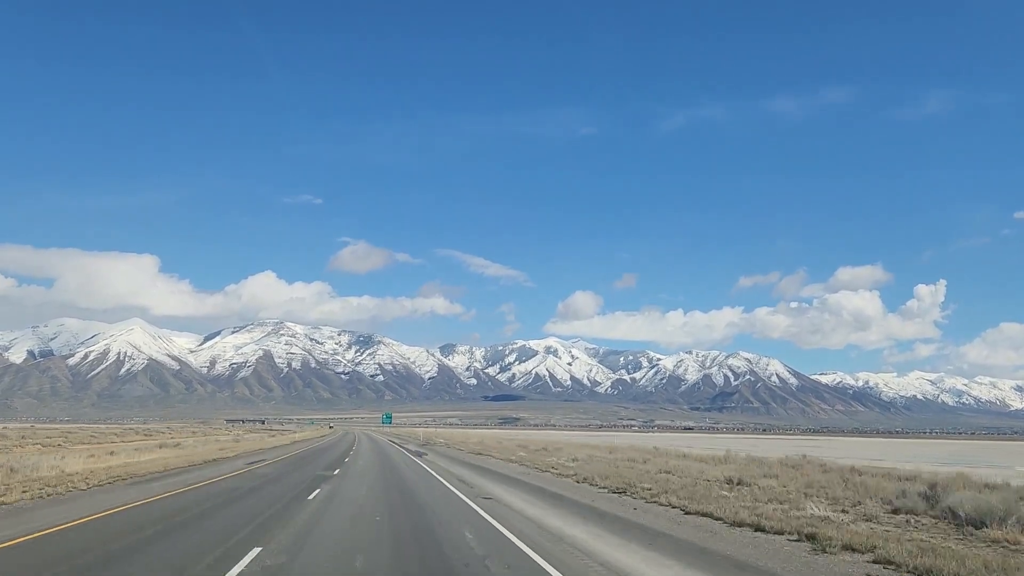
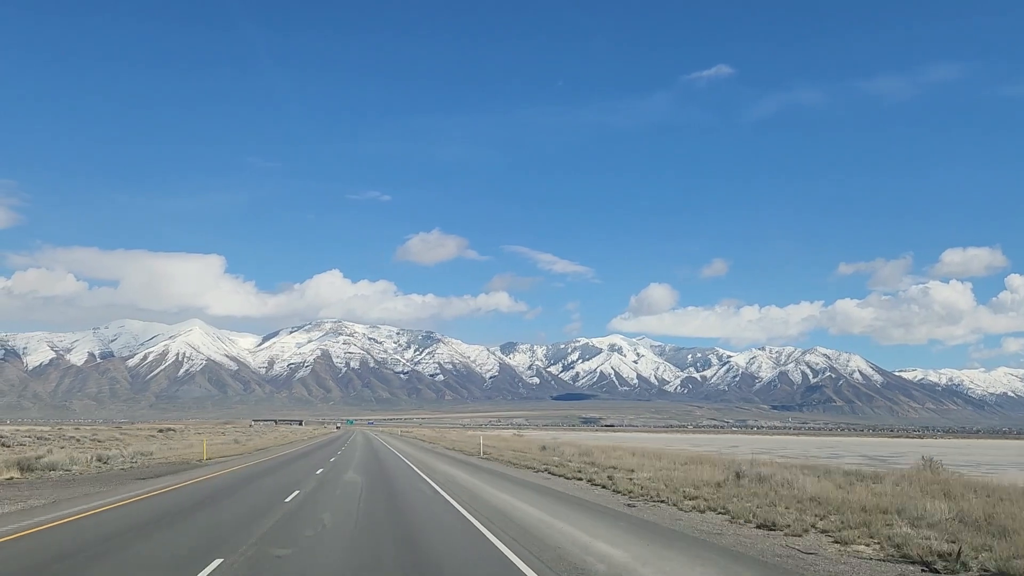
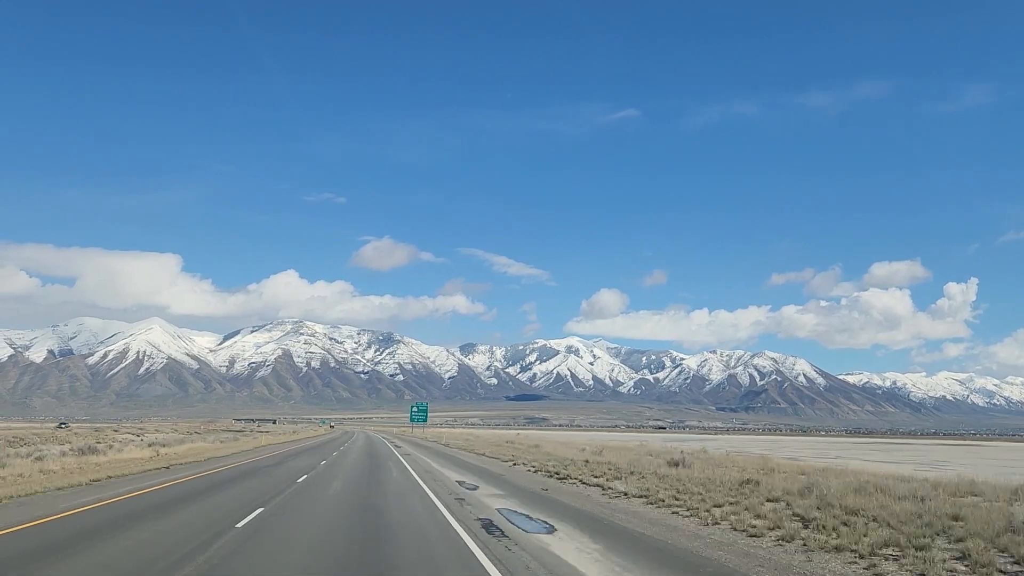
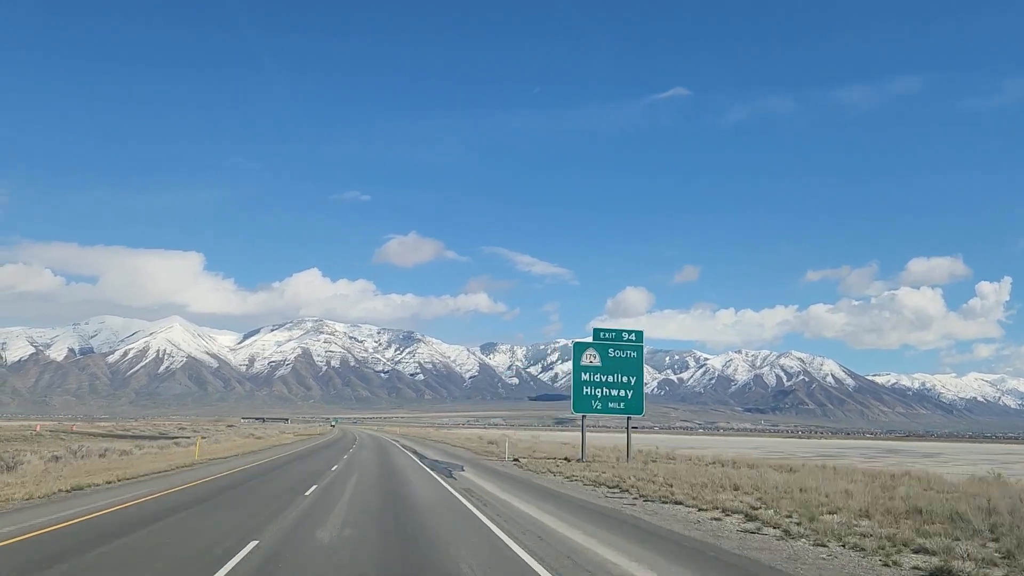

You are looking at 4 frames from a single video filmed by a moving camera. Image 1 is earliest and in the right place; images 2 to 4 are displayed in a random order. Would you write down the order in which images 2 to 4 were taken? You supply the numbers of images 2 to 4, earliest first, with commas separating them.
3, 4, 2
